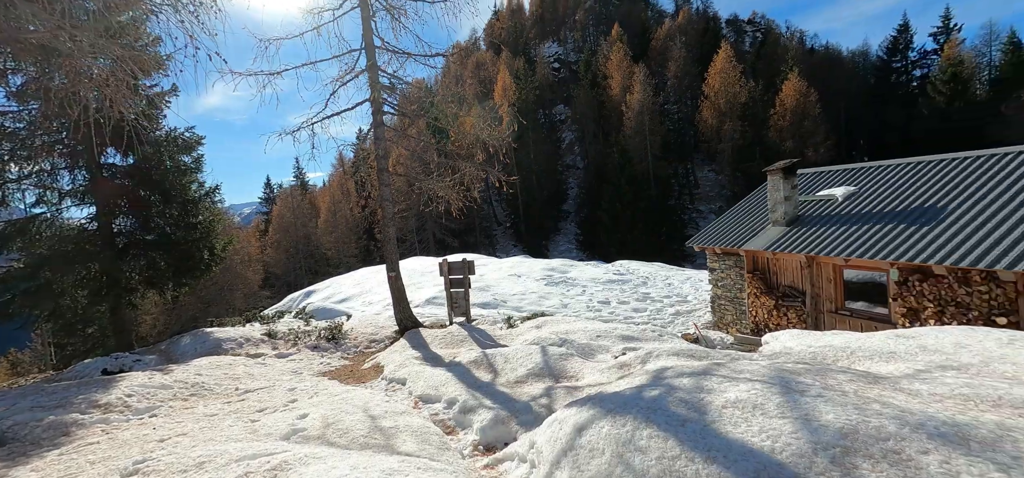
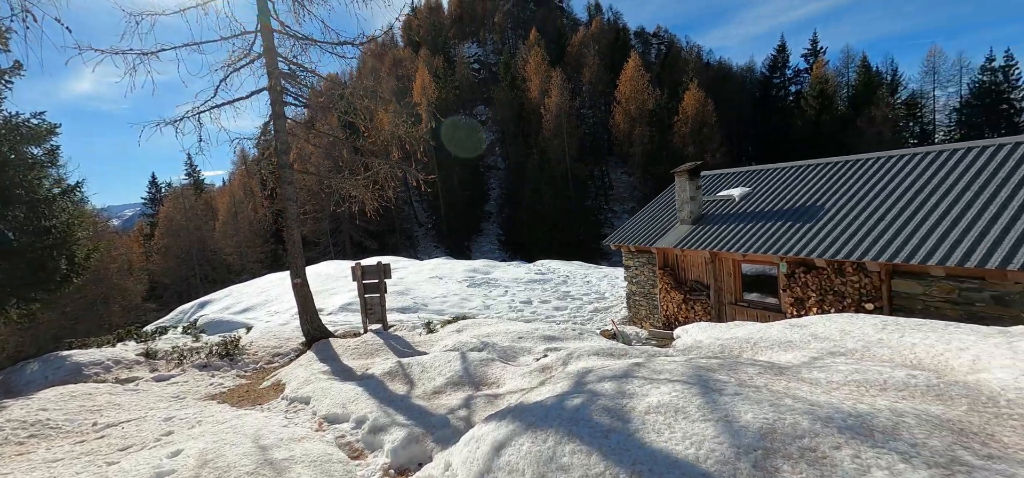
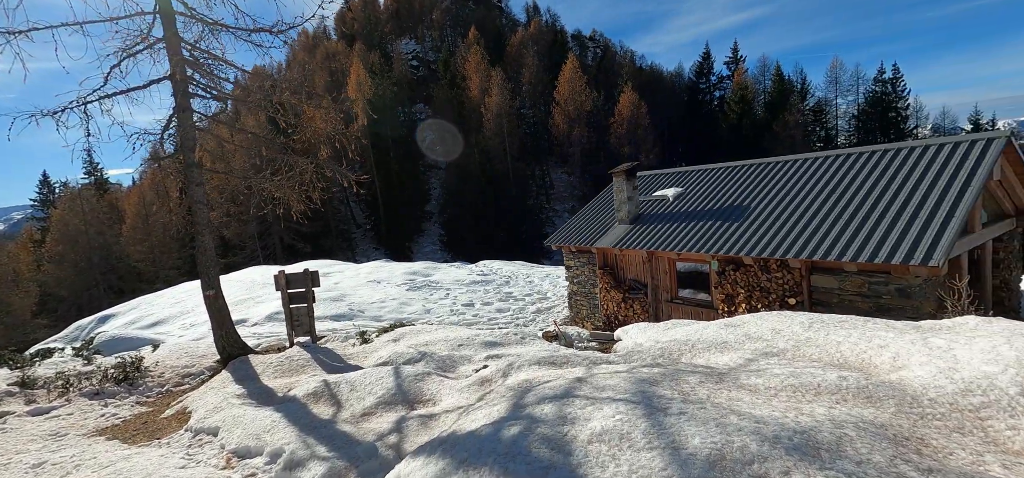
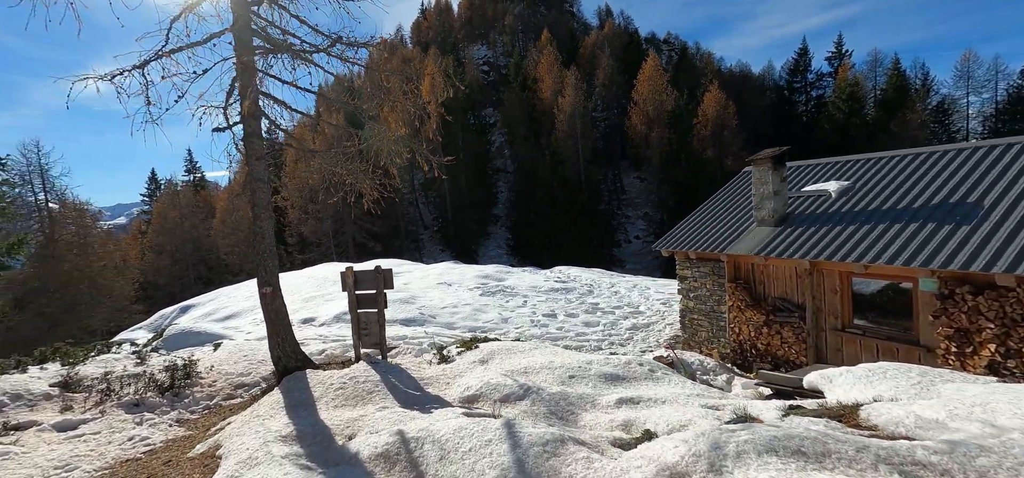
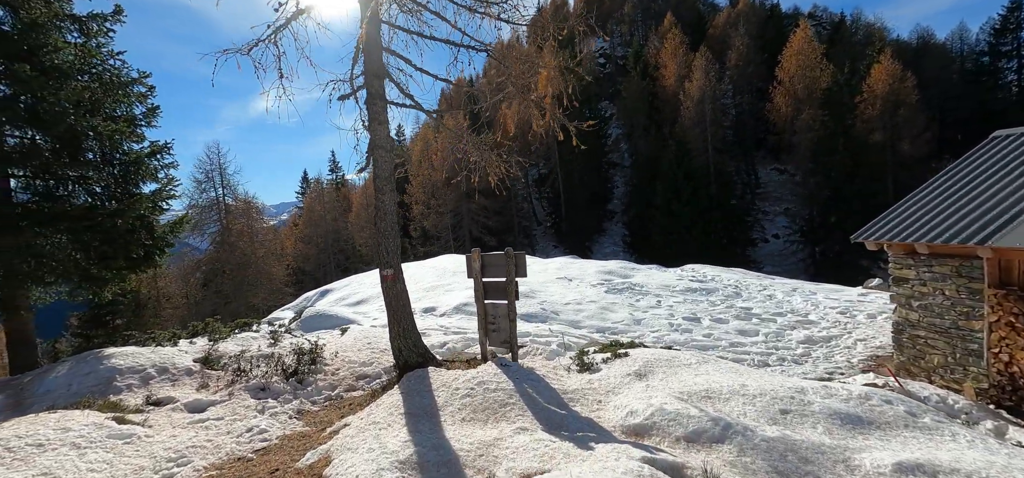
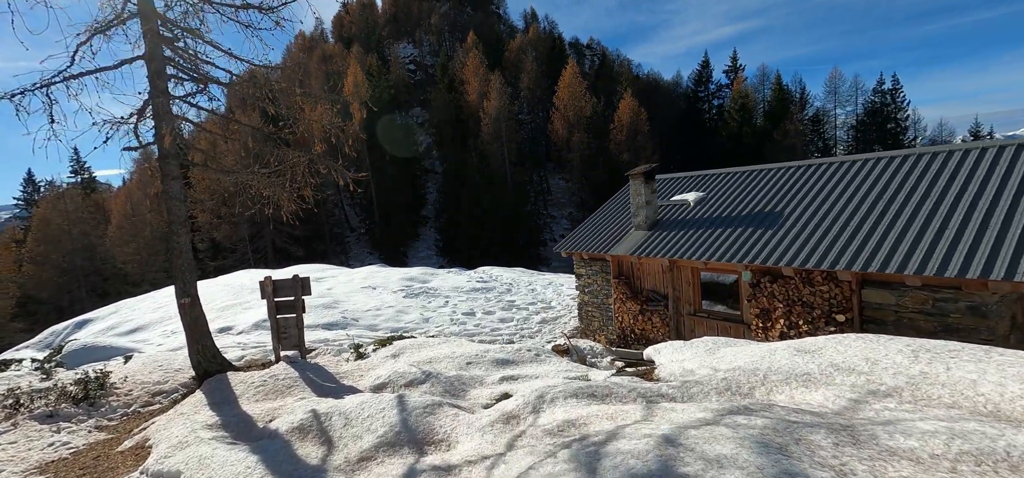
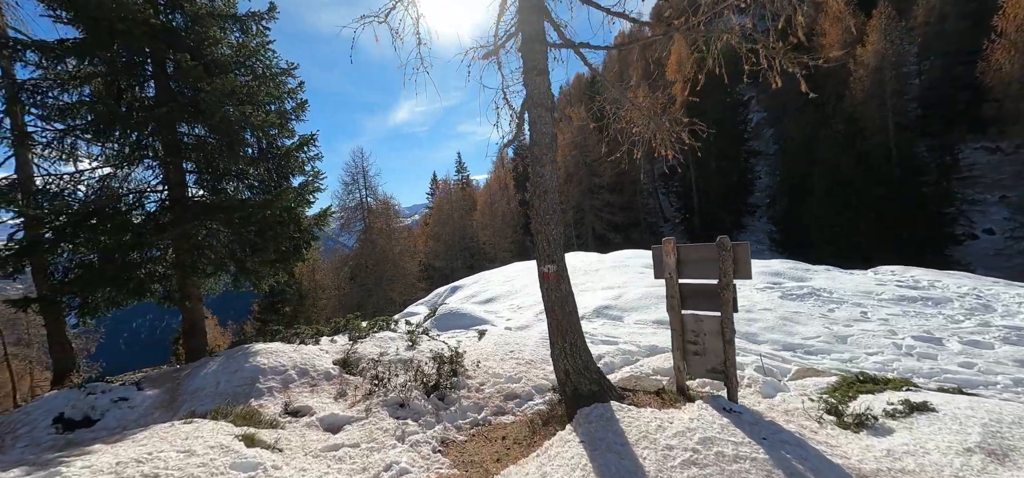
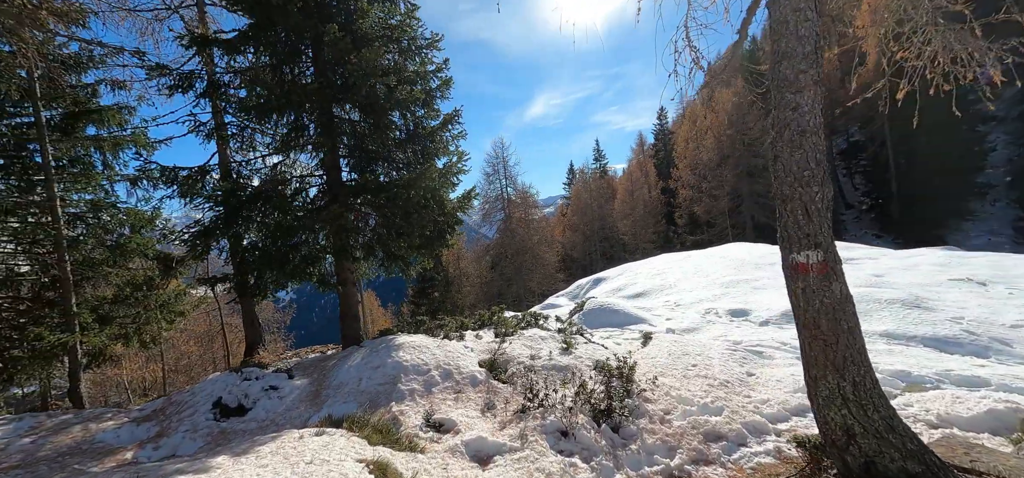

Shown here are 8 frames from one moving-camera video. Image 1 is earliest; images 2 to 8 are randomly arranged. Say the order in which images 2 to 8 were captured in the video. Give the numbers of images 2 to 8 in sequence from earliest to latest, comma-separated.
2, 3, 6, 4, 5, 7, 8
